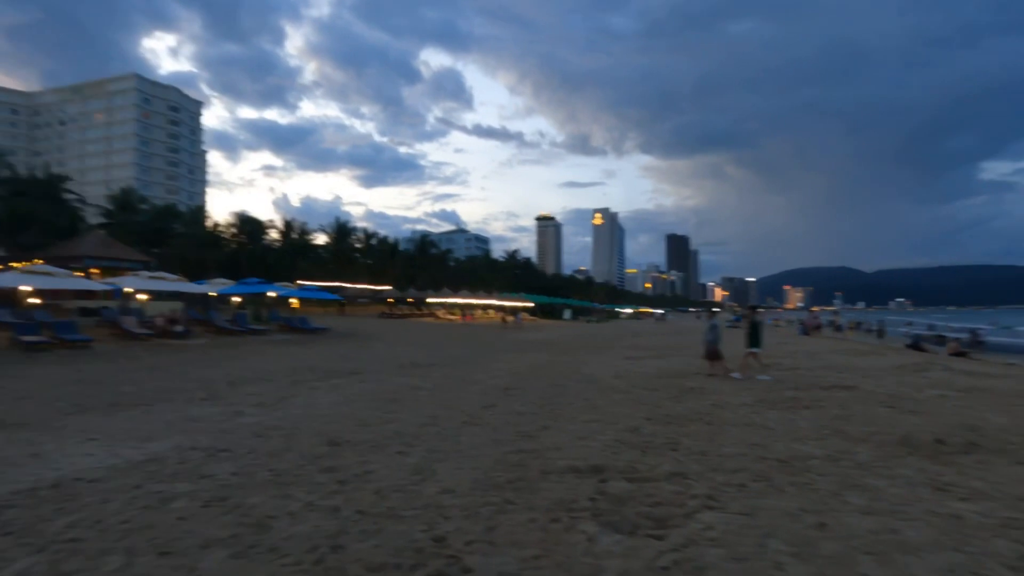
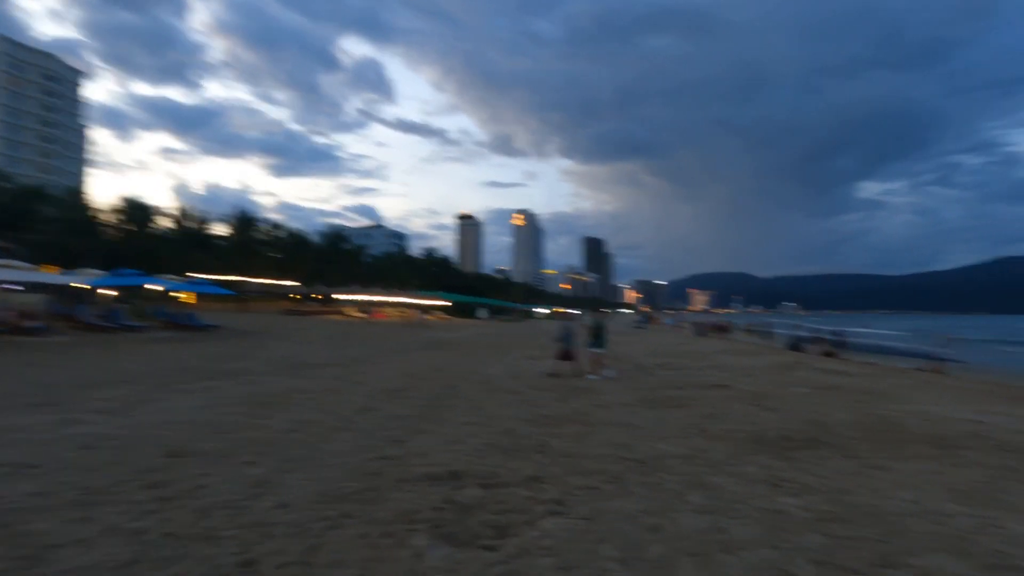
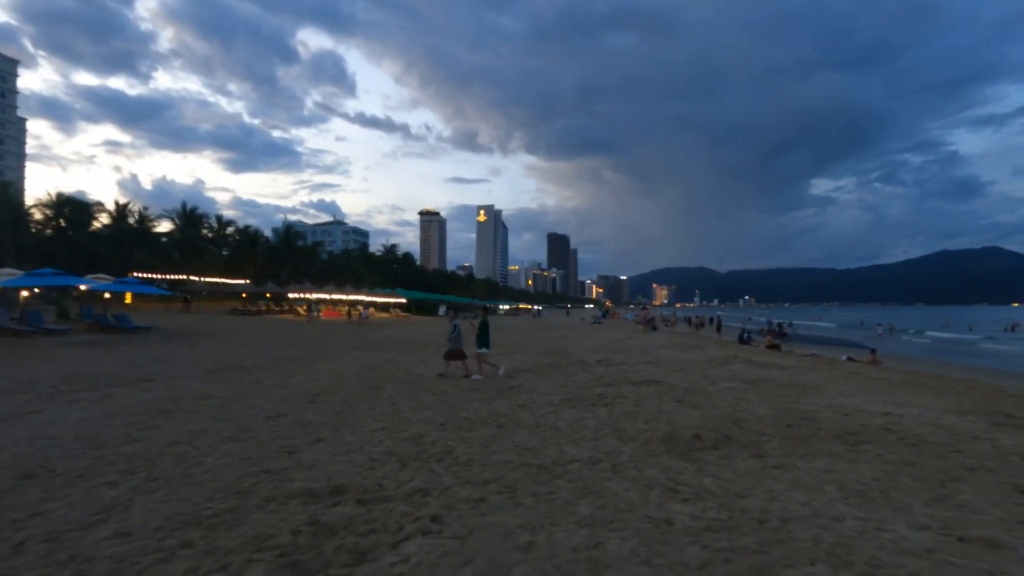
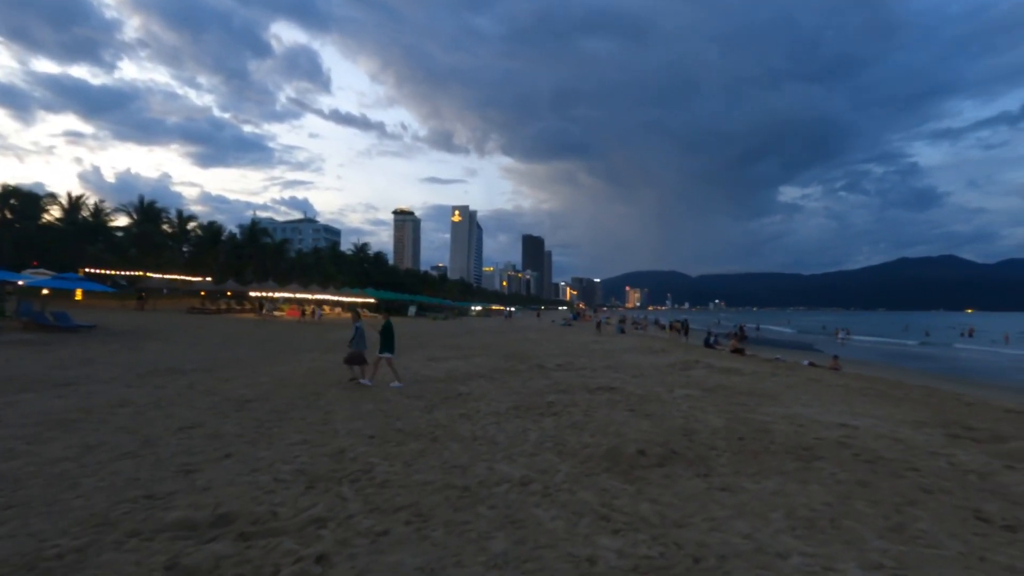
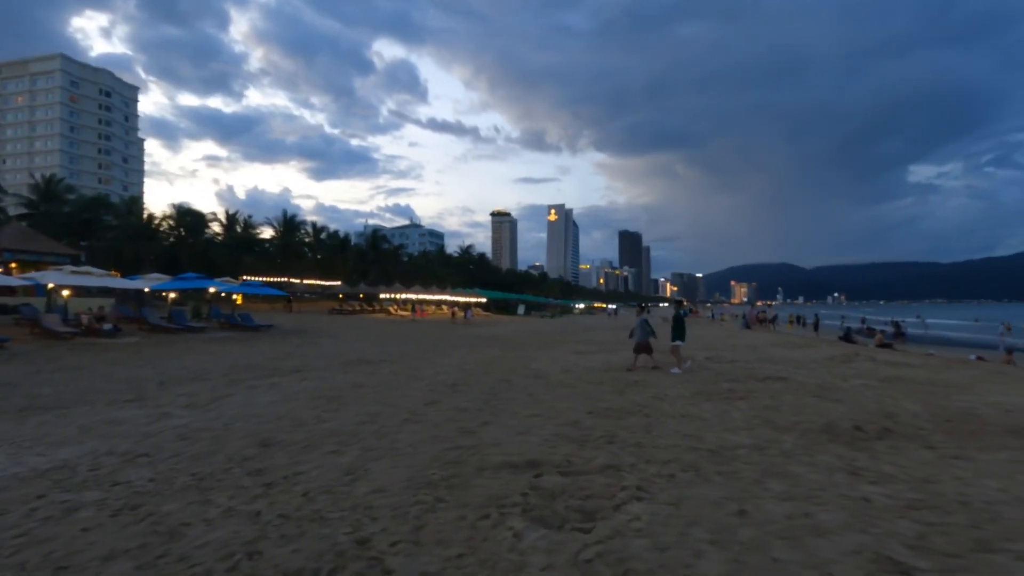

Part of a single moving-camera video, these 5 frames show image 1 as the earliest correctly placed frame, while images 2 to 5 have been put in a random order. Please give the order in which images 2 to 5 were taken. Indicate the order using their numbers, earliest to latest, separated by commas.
5, 2, 3, 4
